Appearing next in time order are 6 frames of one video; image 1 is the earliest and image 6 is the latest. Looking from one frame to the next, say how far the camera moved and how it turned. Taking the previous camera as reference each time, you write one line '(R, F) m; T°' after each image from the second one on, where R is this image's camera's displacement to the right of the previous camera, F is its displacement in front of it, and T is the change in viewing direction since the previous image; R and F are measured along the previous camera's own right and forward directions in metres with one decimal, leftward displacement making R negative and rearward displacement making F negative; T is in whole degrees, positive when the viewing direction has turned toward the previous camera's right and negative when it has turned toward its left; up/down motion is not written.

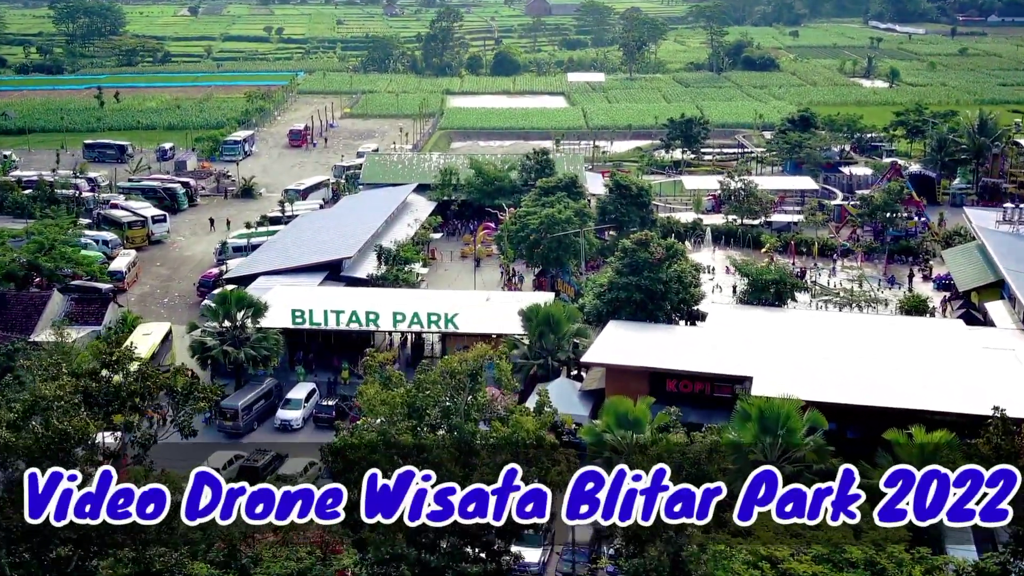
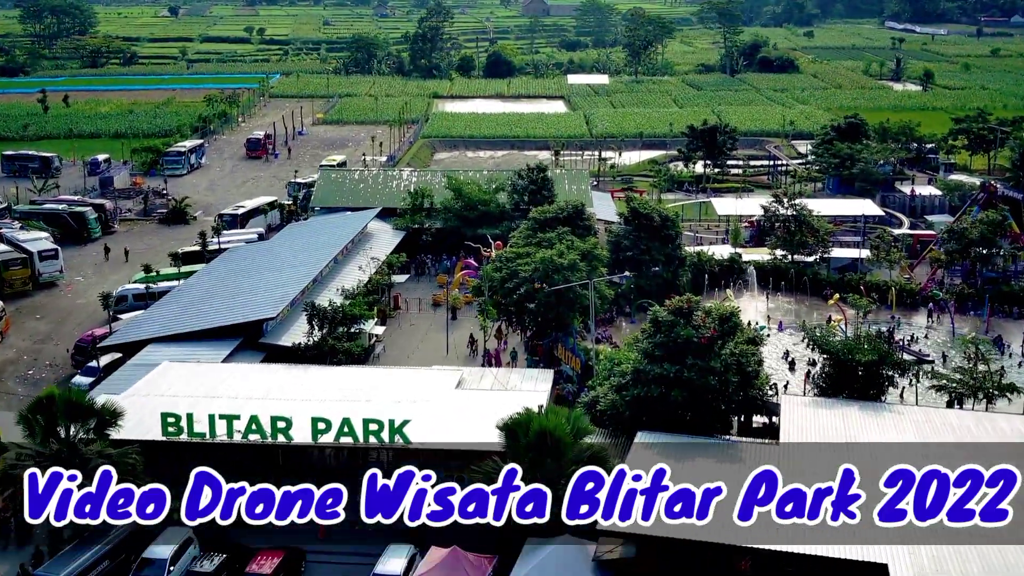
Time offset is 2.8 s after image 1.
(+0.6, +13.1) m; 0°
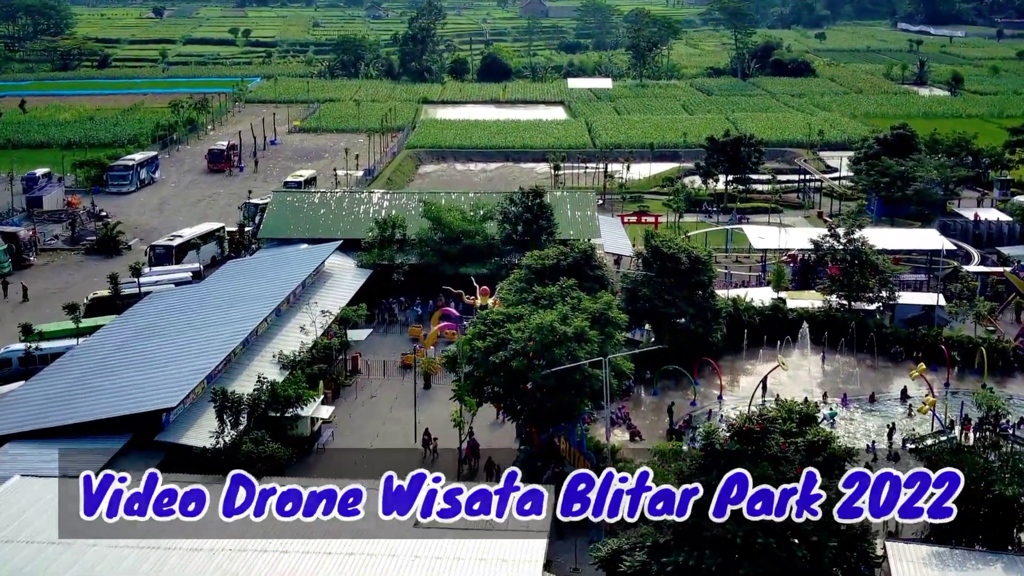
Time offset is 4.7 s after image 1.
(+0.4, +9.2) m; 0°
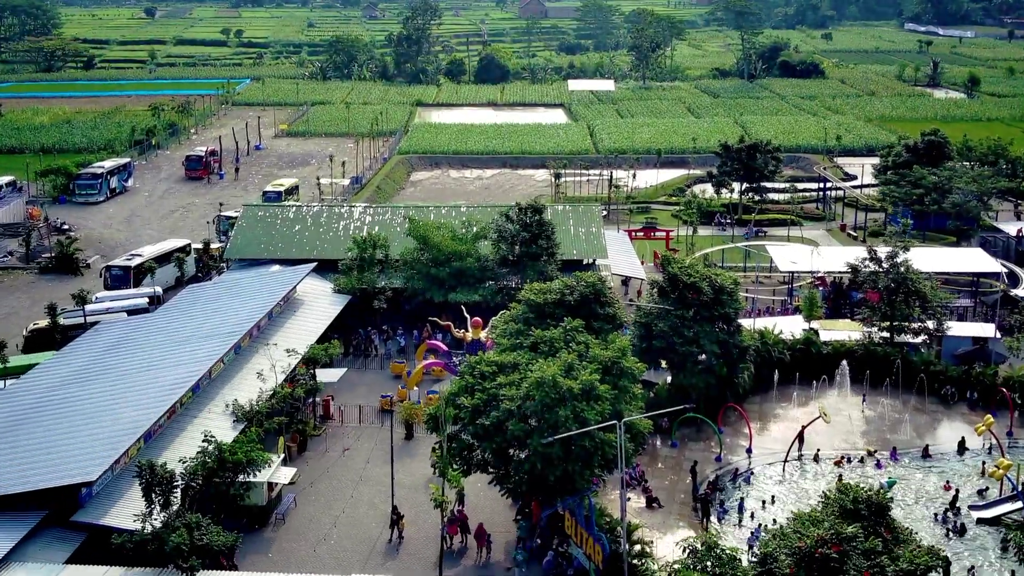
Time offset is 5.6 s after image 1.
(+0.1, +4.6) m; 0°
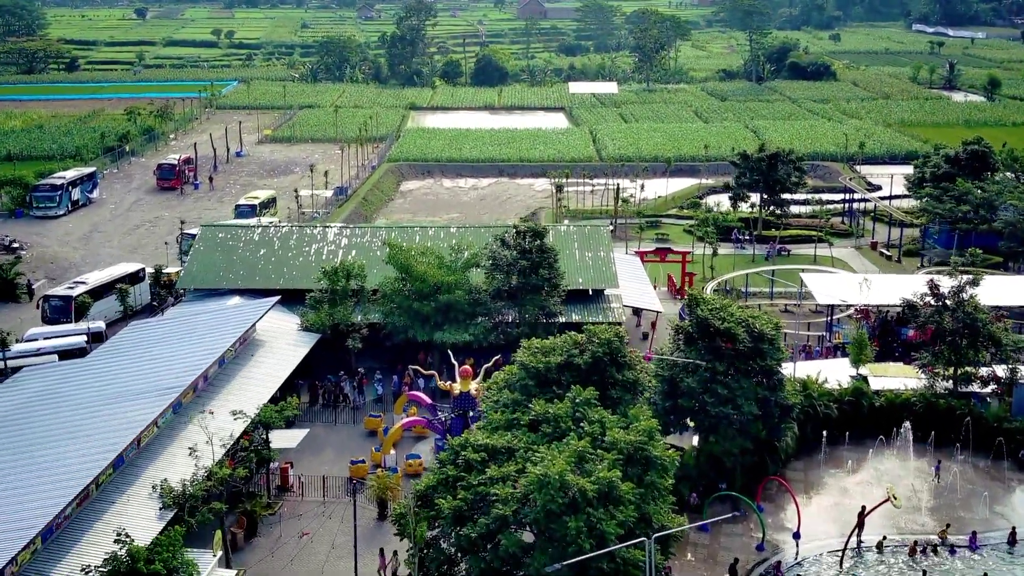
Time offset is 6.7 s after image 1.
(+0.1, +5.1) m; 0°
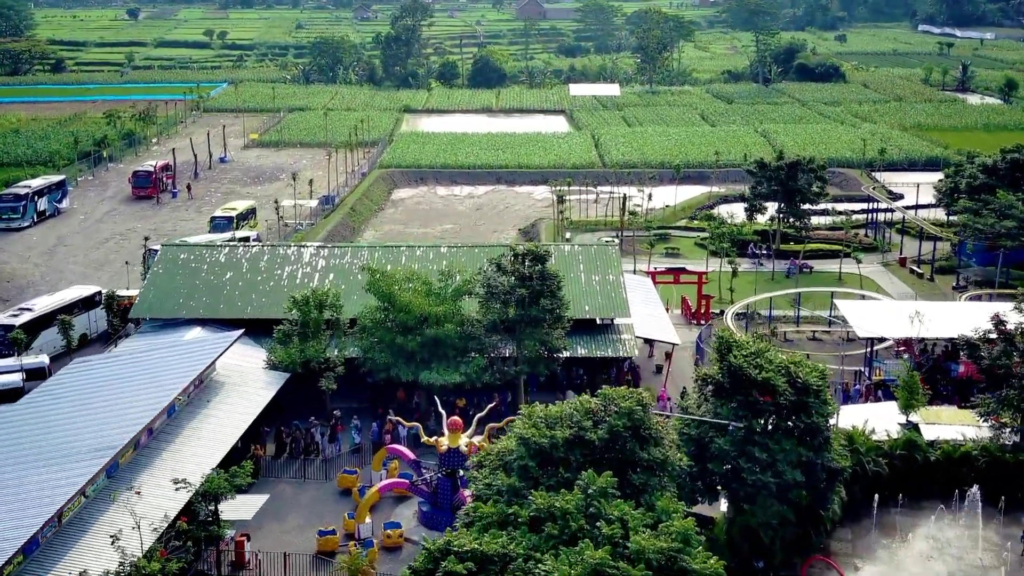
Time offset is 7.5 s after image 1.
(0.0, +3.9) m; 0°
